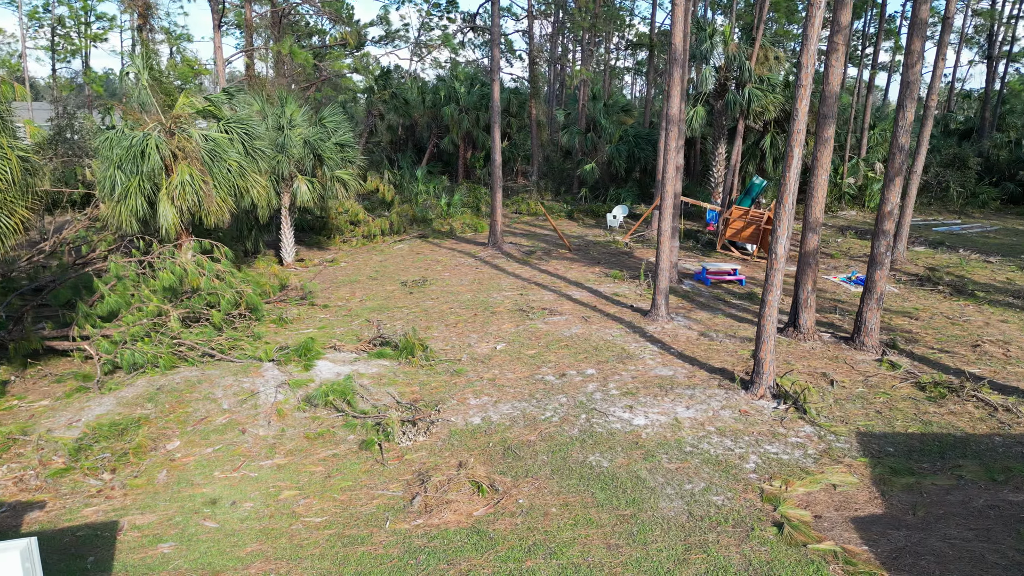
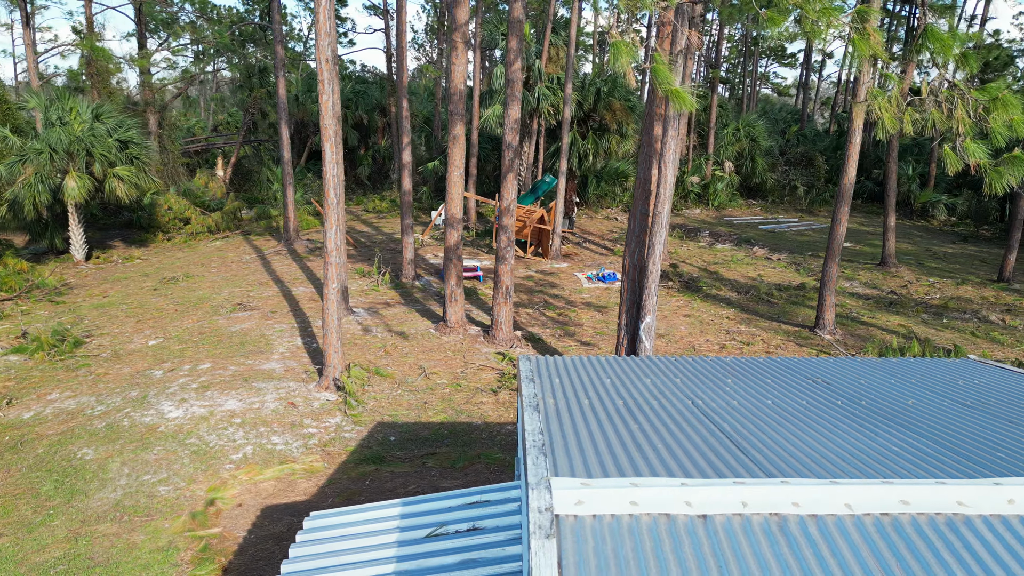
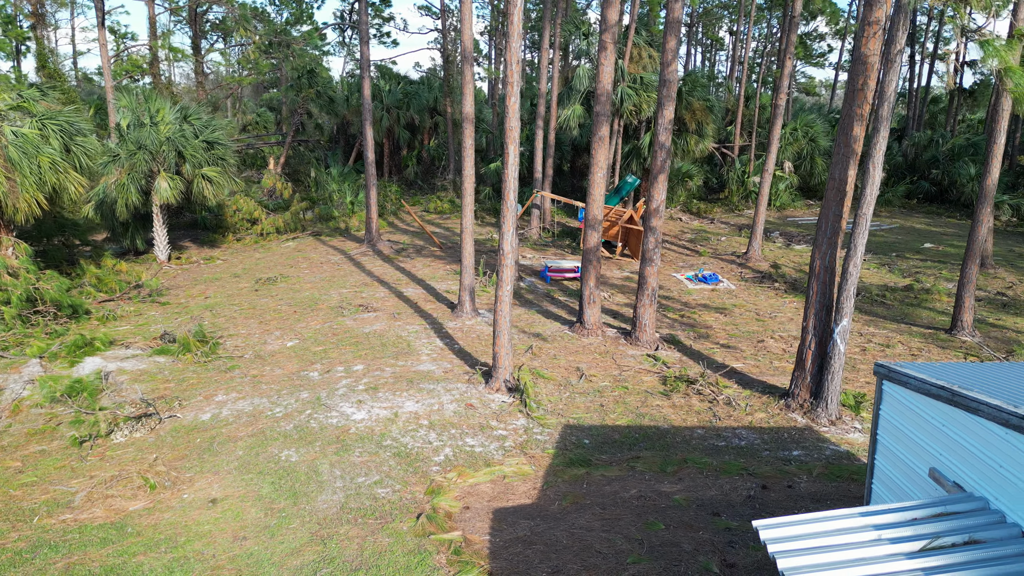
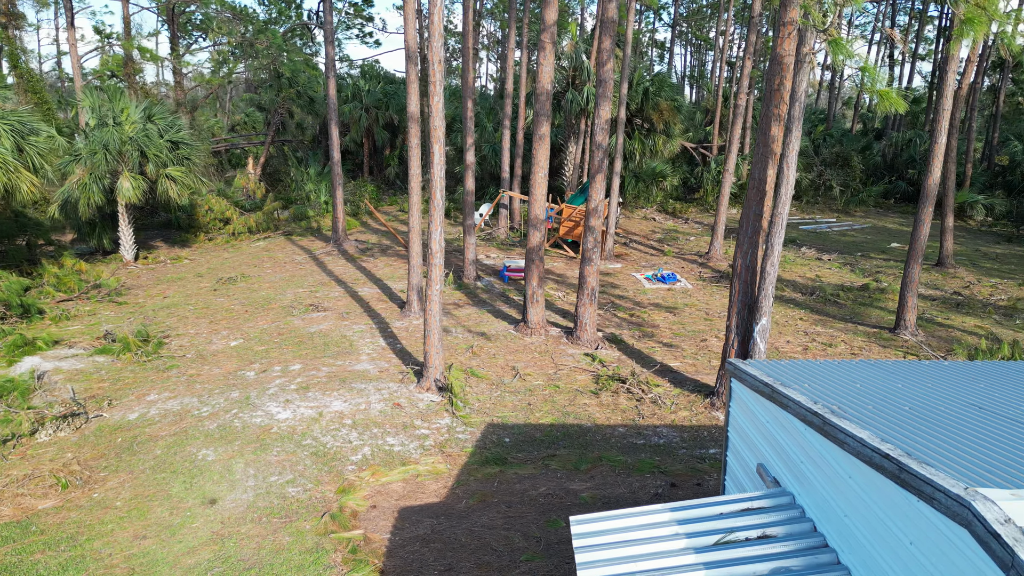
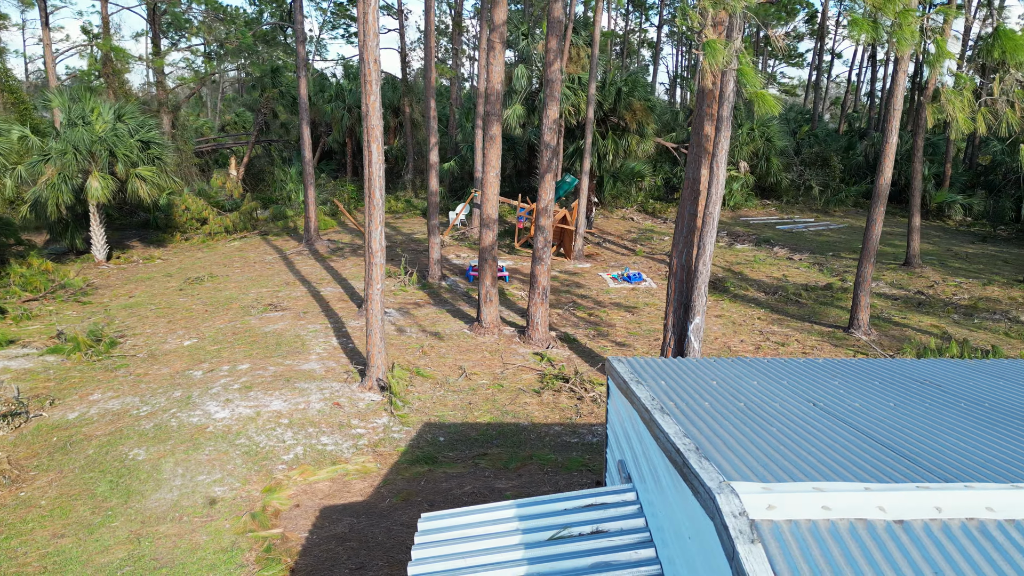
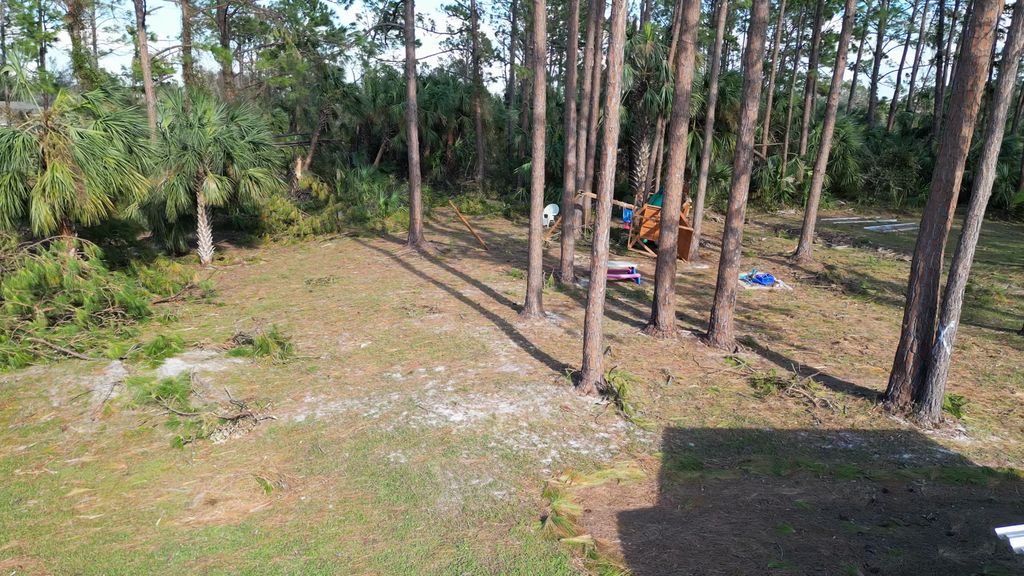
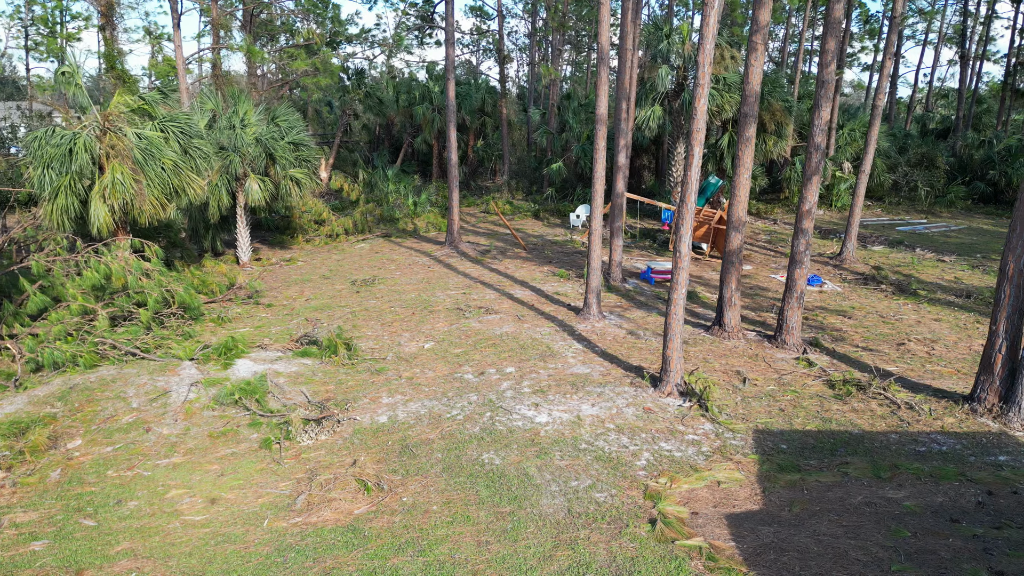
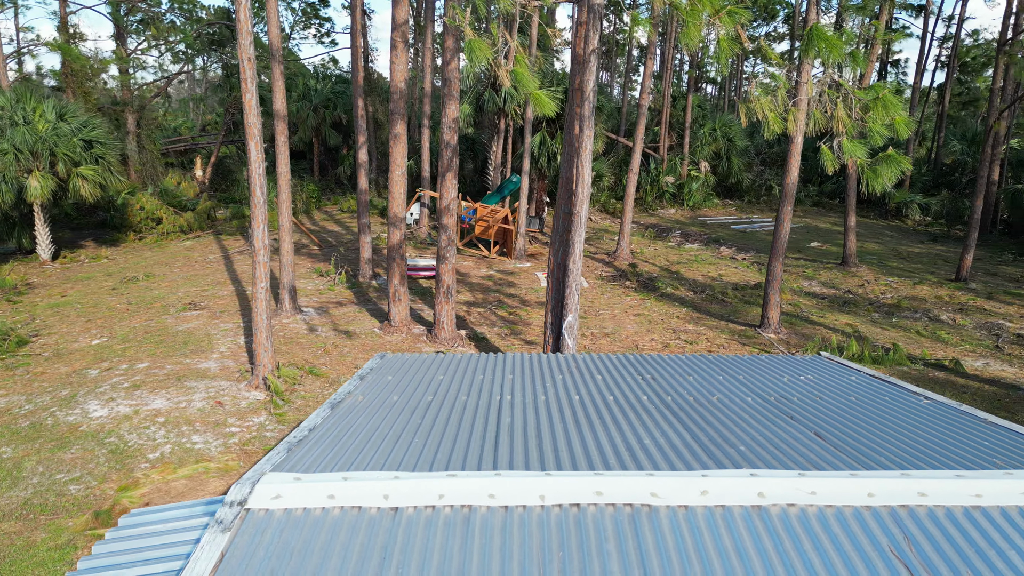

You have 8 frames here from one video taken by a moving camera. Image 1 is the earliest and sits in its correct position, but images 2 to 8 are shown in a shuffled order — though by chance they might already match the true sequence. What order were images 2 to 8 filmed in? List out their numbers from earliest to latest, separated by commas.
7, 6, 3, 4, 5, 2, 8
